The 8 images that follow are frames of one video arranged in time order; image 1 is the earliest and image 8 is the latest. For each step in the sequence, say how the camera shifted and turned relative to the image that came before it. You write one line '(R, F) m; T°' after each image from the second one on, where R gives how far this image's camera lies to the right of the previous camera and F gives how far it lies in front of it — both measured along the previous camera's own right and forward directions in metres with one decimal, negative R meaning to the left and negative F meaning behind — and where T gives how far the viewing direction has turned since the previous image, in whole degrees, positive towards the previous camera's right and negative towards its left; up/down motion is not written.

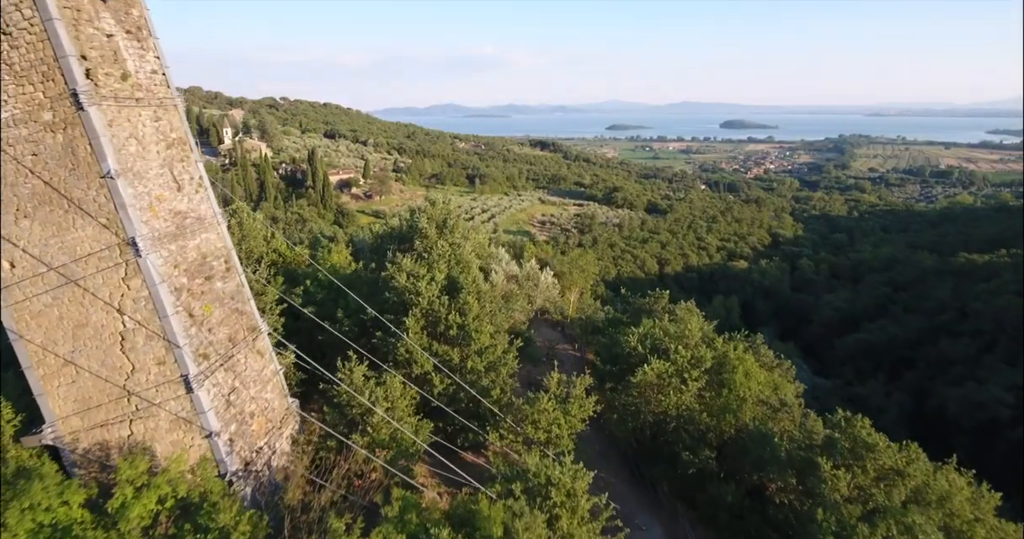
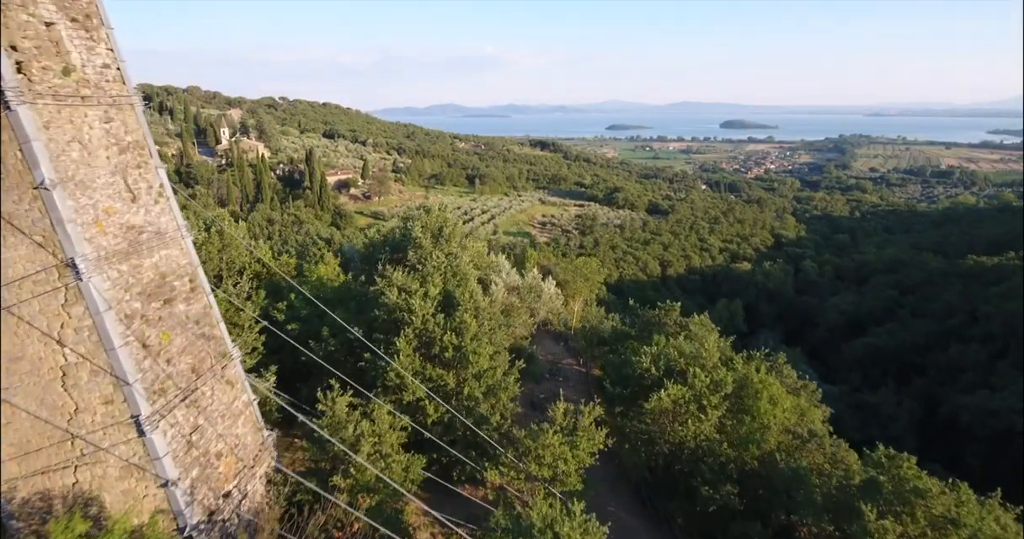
(0.0, +0.5) m; 0°
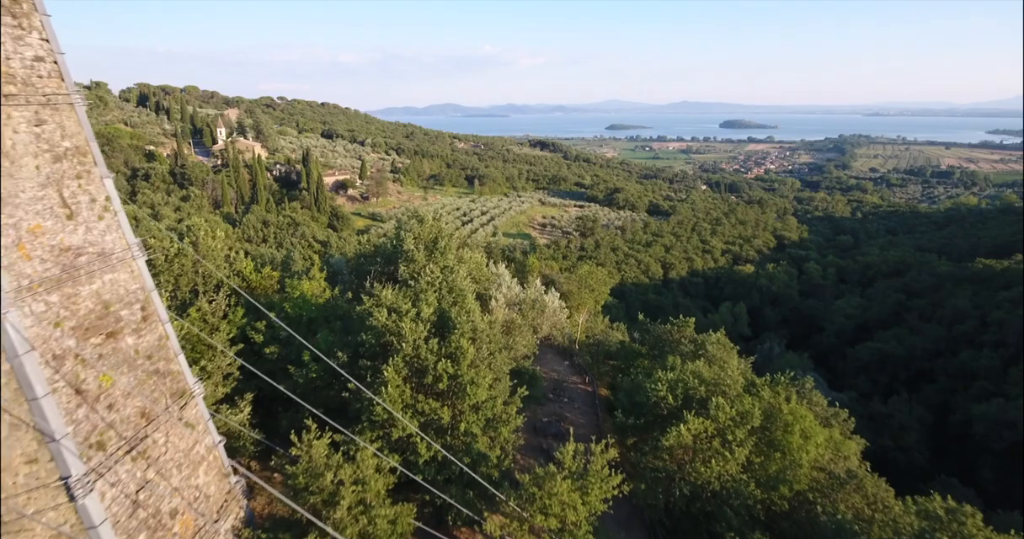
(0.0, +0.5) m; 0°
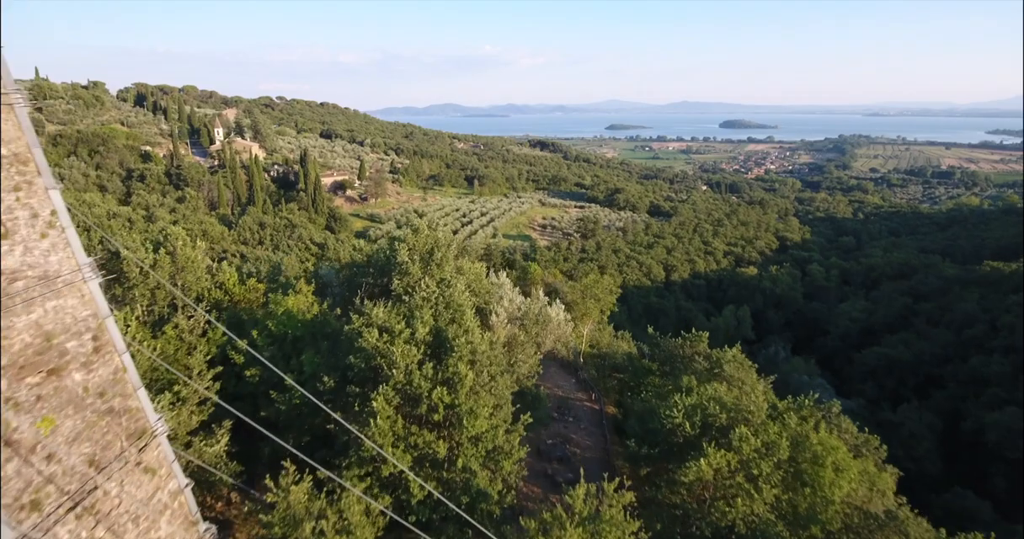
(0.0, +0.4) m; 0°
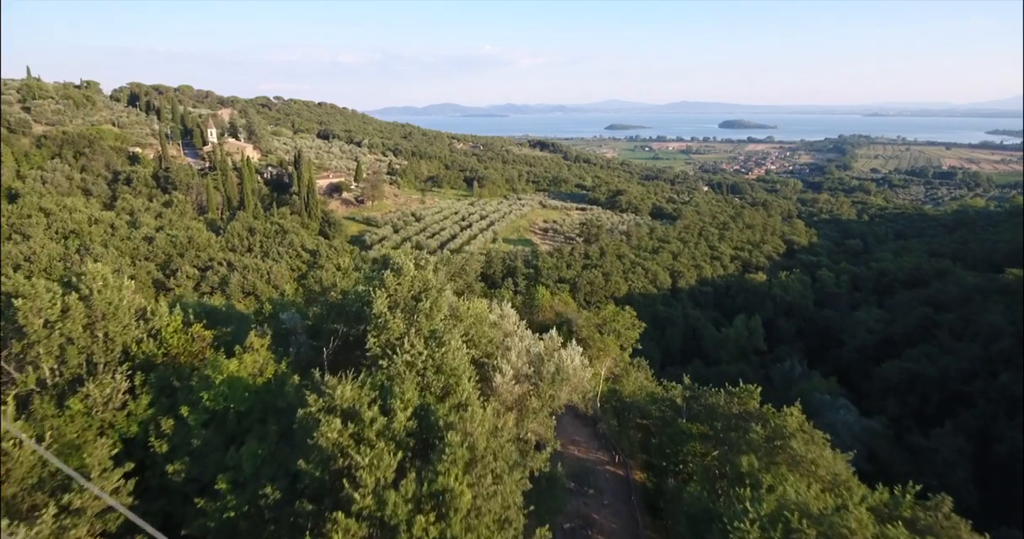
(-0.1, +1.2) m; 0°
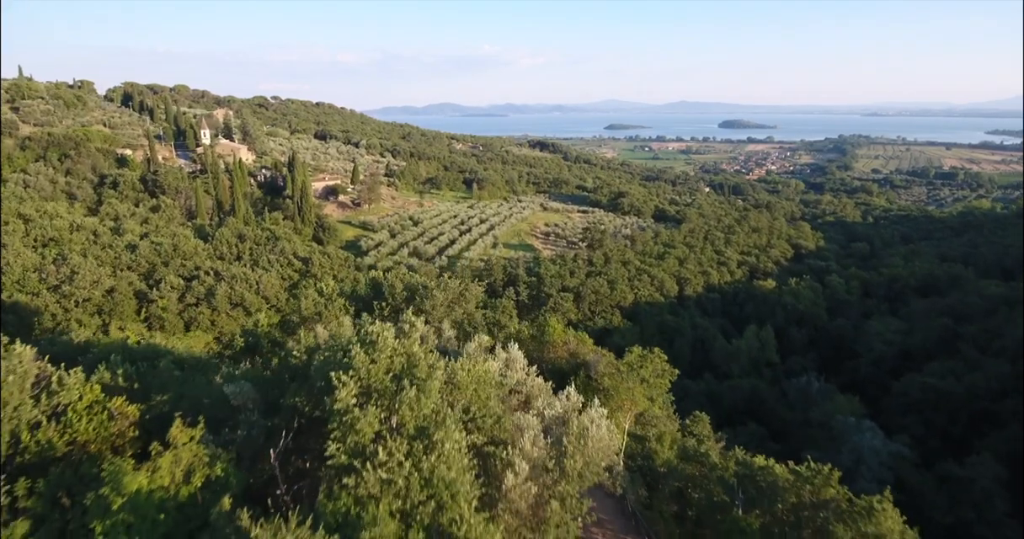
(-0.1, +1.1) m; 0°
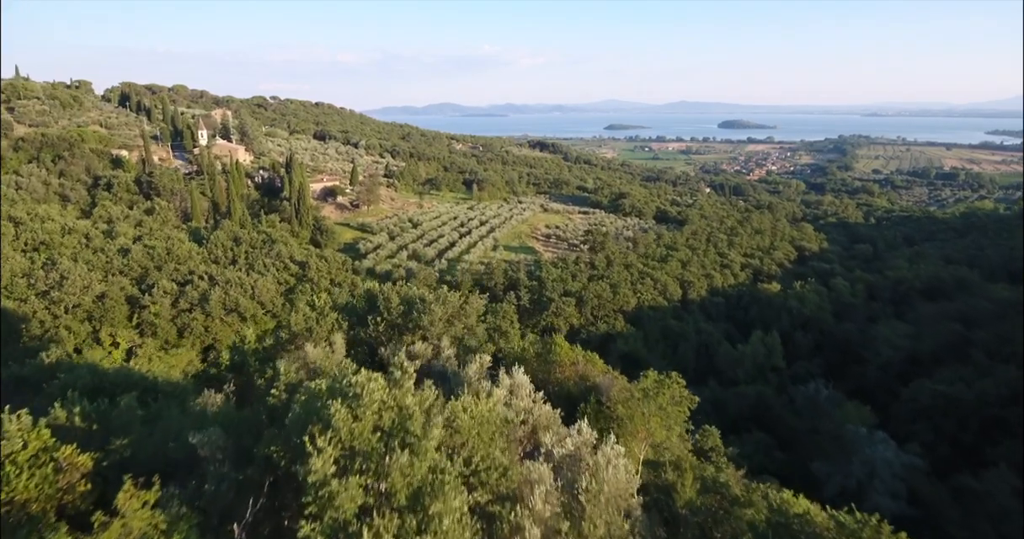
(-0.1, +0.5) m; 0°
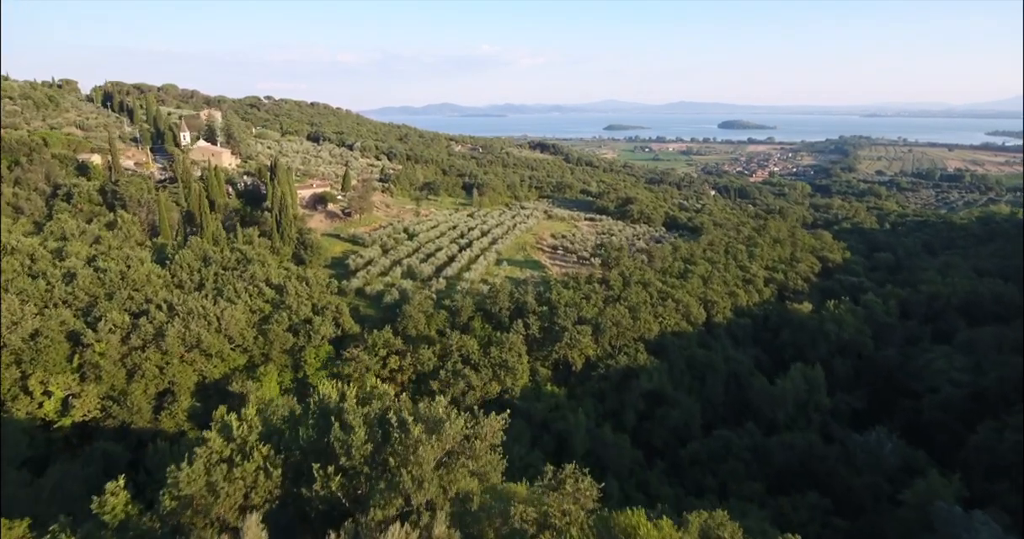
(-0.4, +3.1) m; 0°
